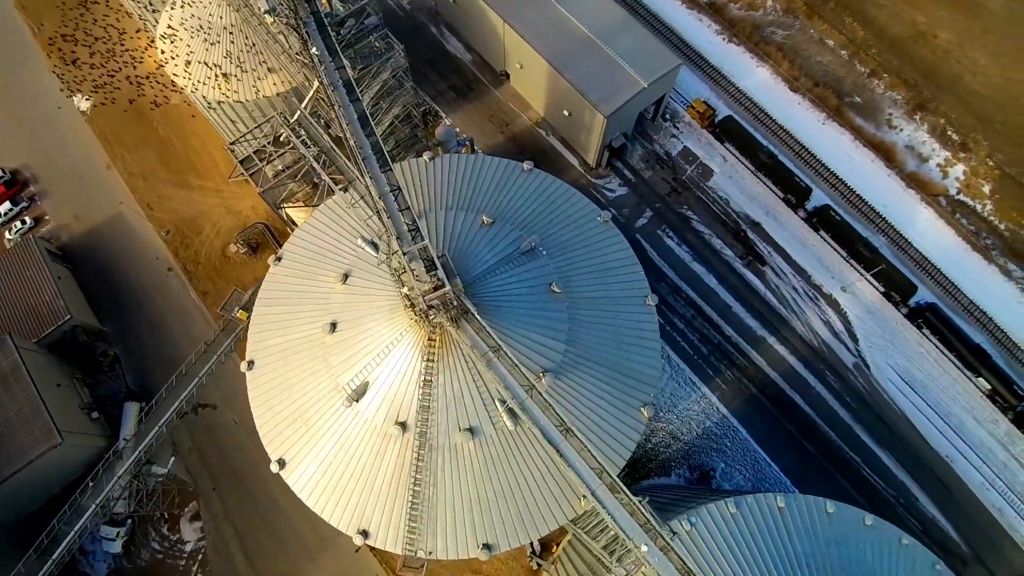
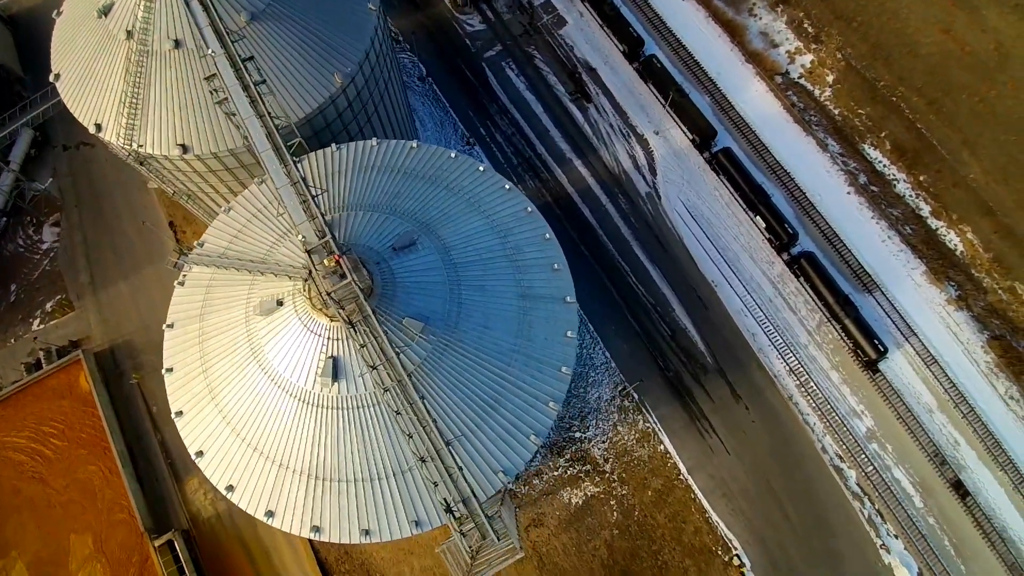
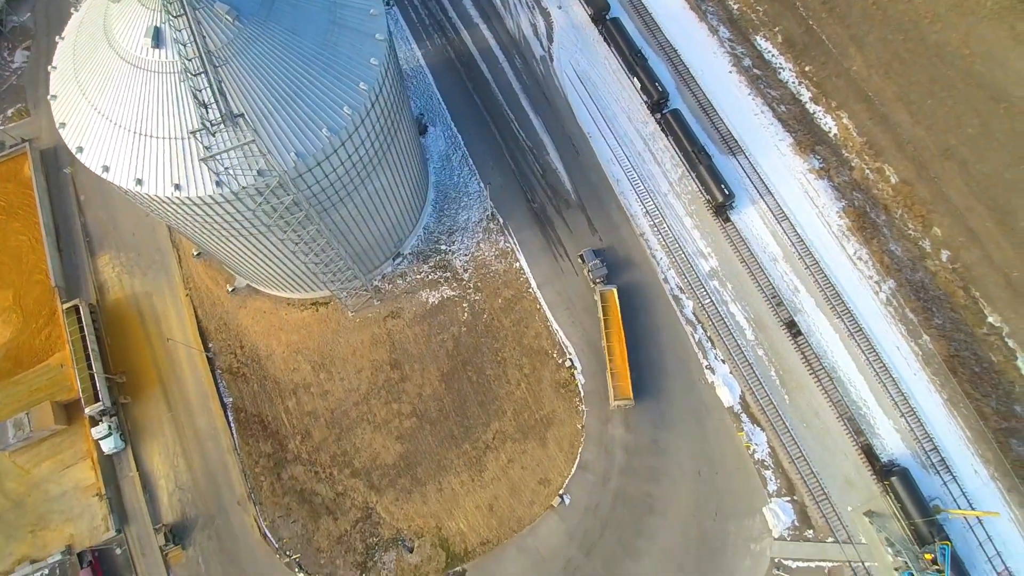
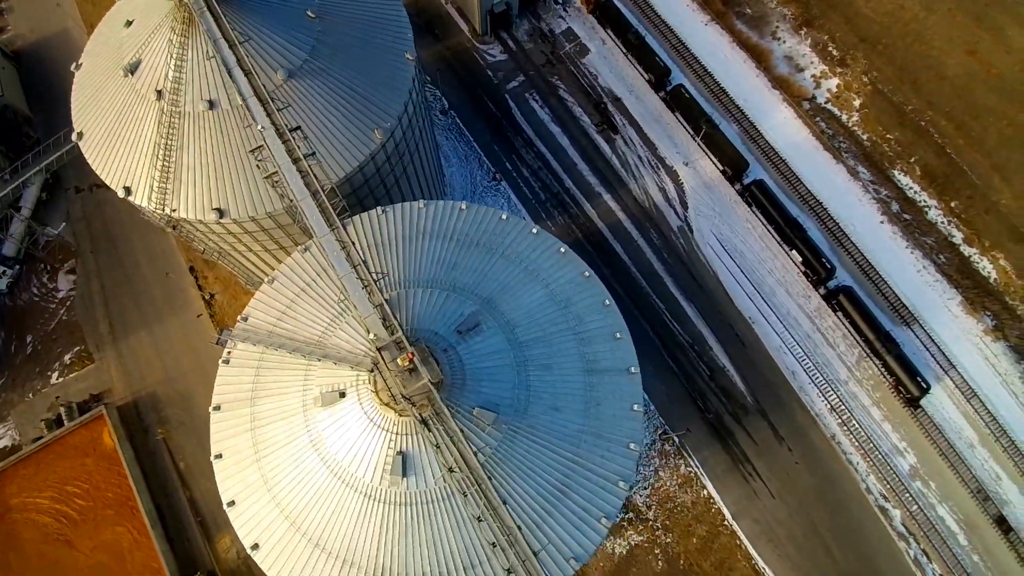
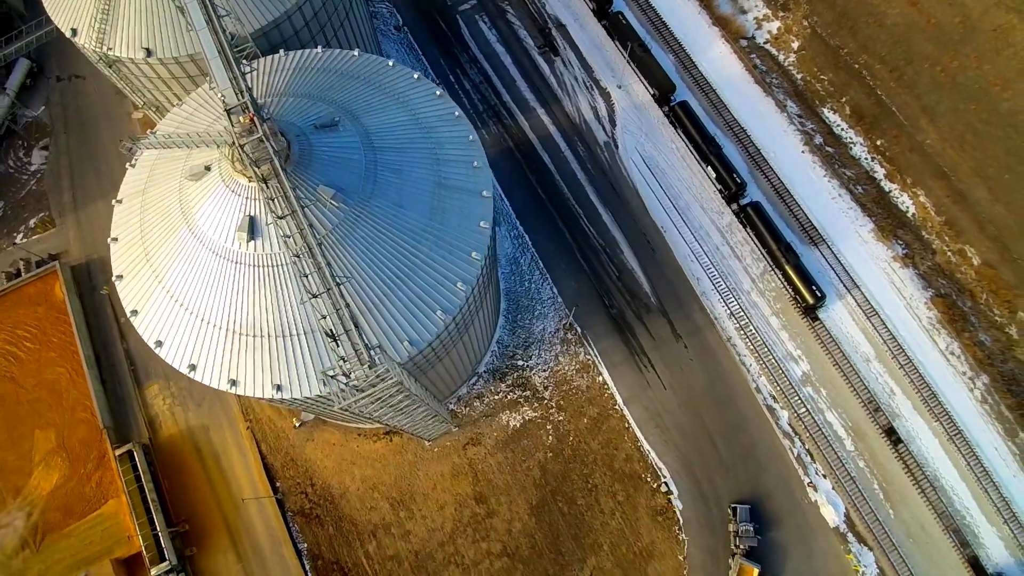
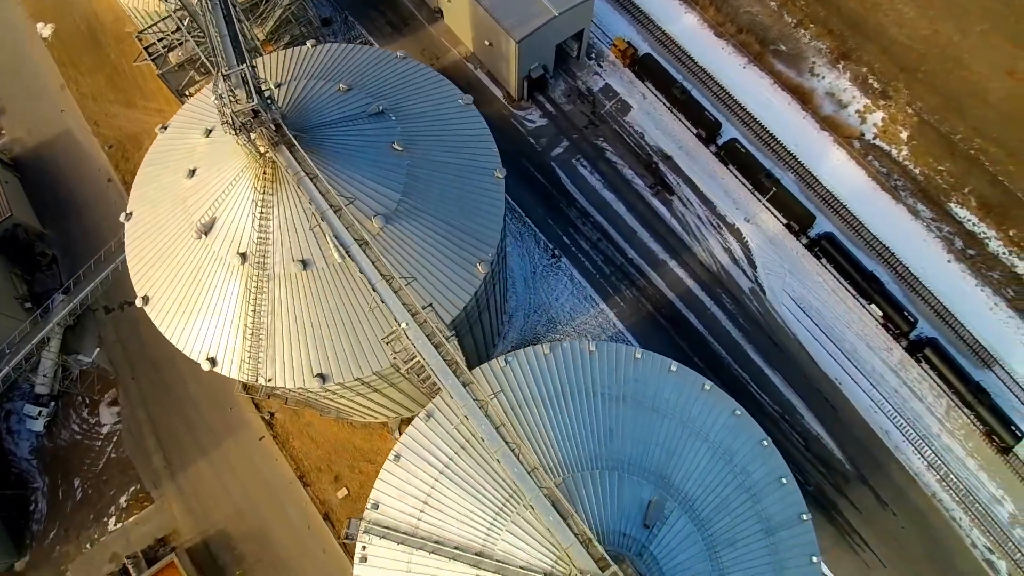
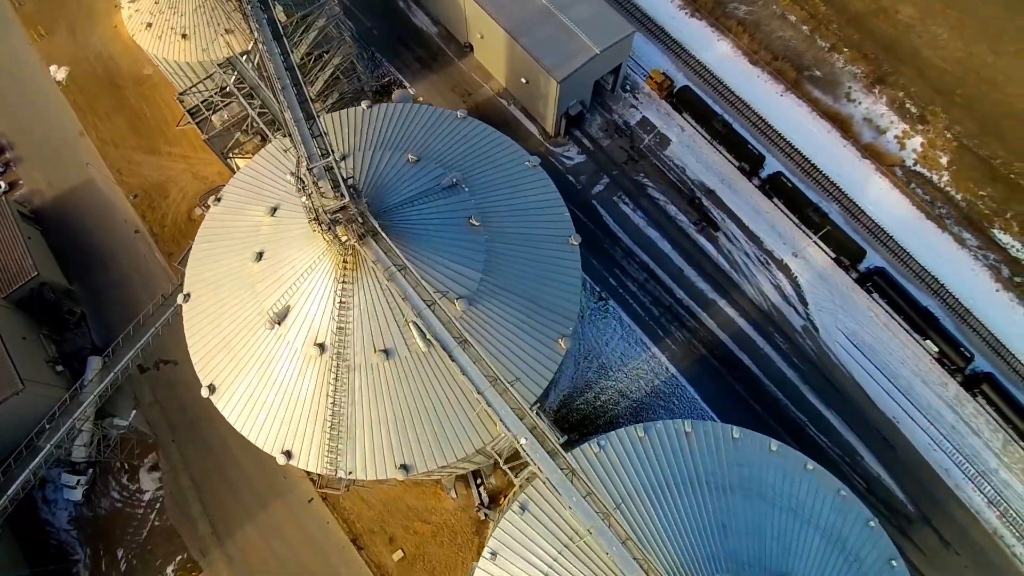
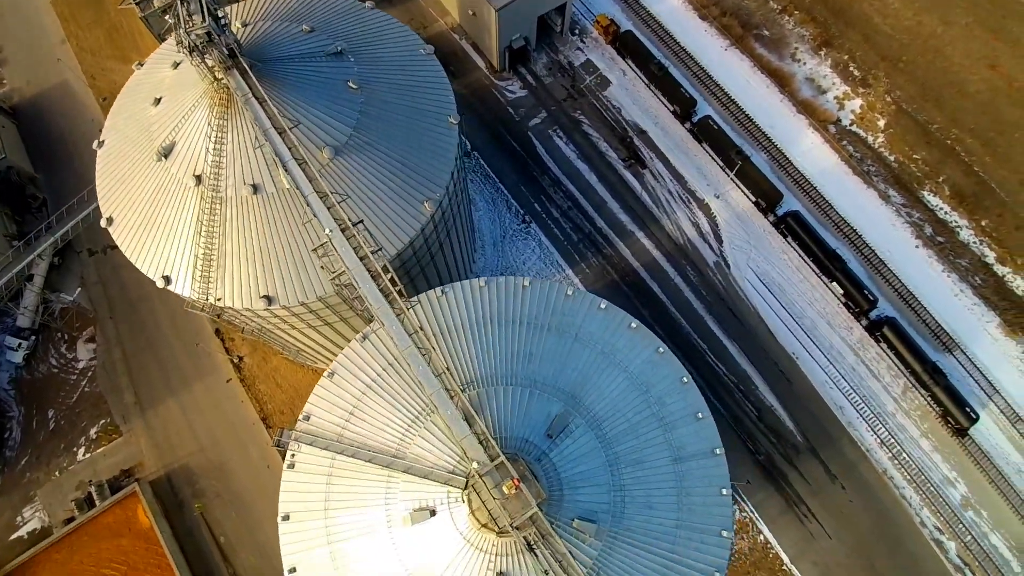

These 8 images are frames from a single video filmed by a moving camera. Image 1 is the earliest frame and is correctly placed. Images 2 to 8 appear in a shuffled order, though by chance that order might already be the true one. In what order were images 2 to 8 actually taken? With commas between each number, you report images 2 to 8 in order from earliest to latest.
7, 6, 8, 4, 2, 5, 3
